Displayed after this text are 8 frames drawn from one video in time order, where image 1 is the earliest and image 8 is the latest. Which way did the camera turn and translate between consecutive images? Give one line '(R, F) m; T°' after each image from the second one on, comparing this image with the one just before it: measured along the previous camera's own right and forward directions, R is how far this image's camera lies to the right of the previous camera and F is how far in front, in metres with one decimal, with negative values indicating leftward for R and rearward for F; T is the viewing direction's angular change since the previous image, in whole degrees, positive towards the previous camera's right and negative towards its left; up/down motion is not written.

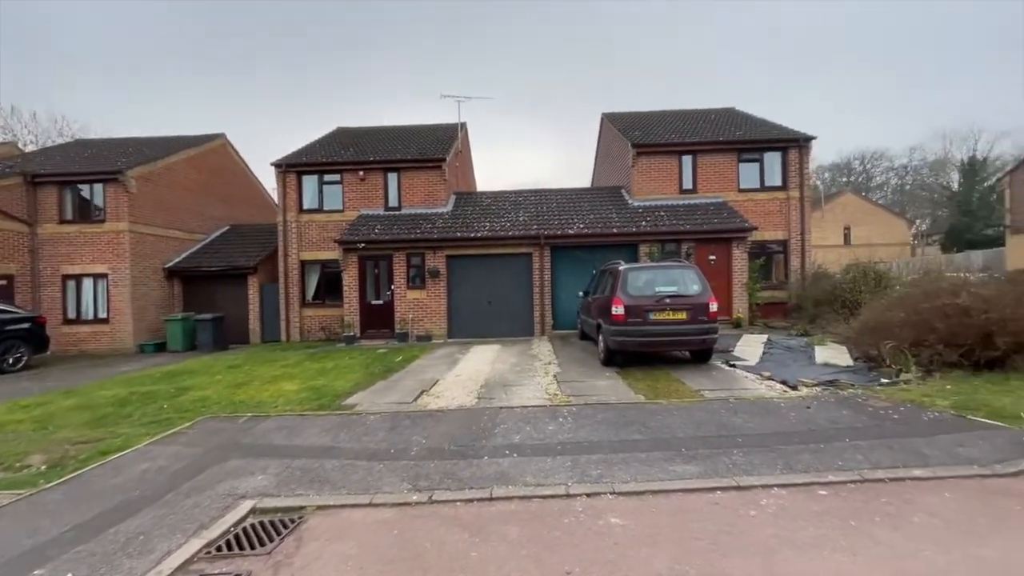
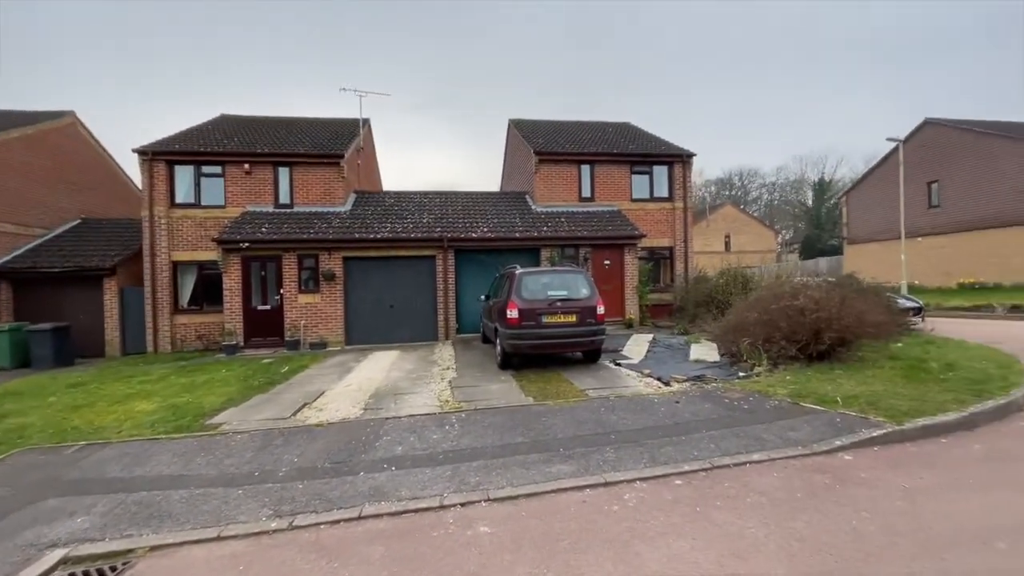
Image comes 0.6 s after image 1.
(+0.4, 0.0) m; +11°
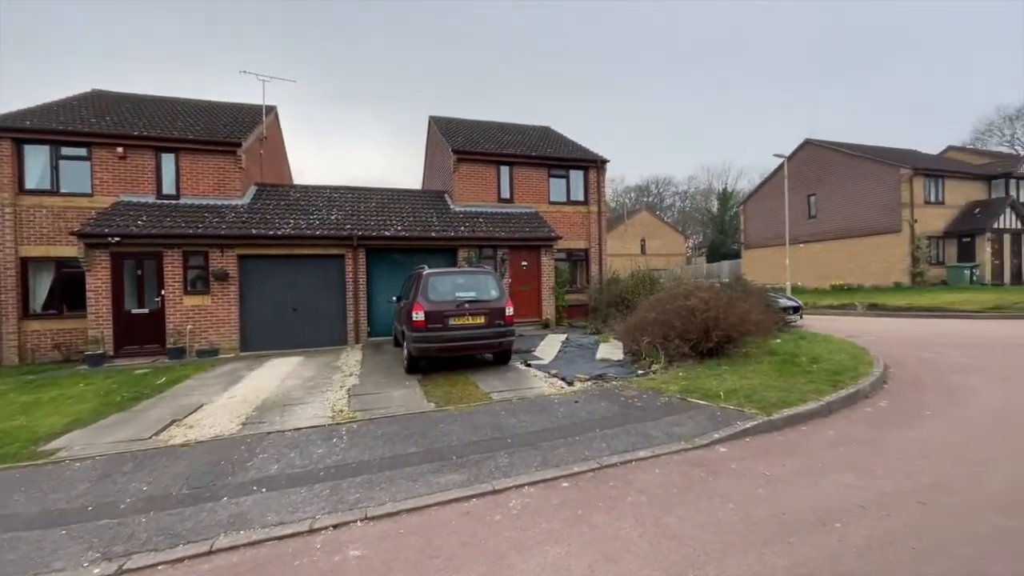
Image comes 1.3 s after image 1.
(+0.5, +0.2) m; +9°
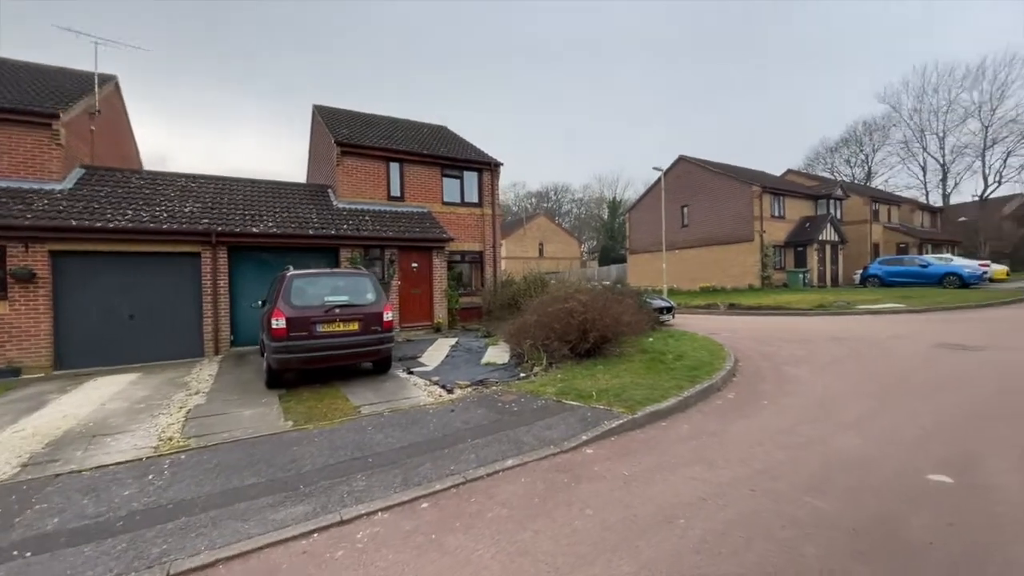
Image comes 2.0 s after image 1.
(+0.5, +0.3) m; +12°
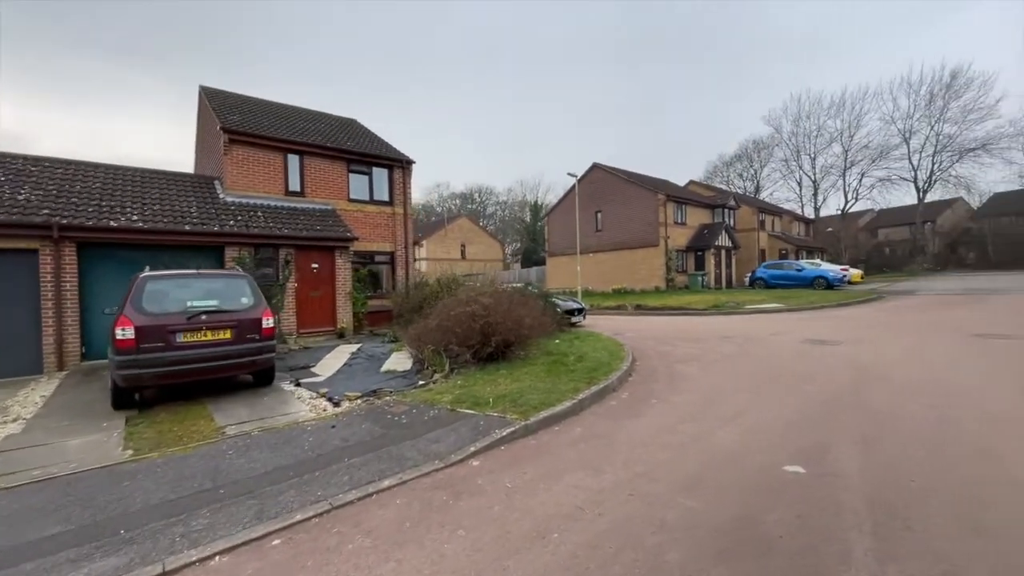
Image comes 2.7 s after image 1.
(+0.5, +0.3) m; +10°
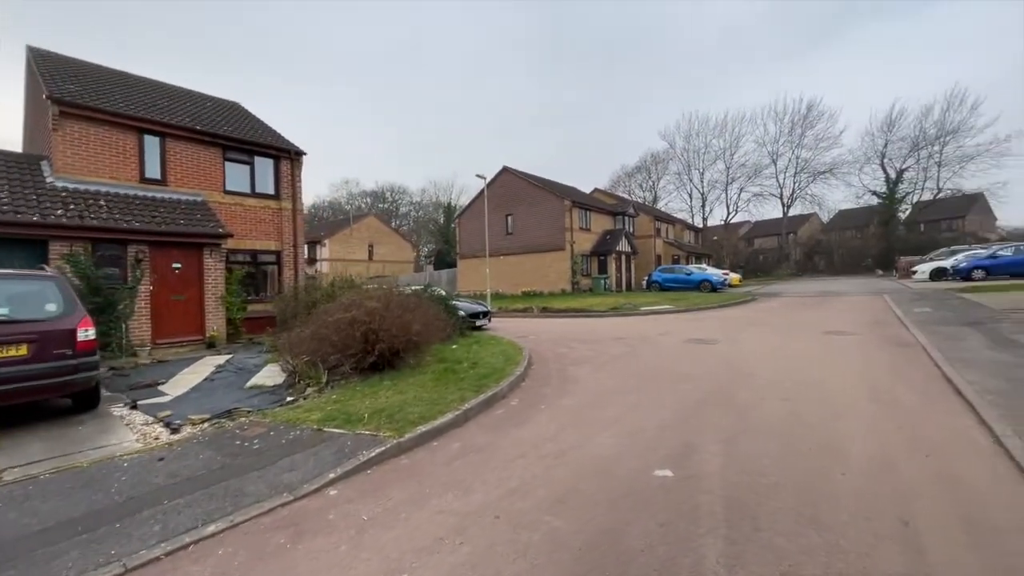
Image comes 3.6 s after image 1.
(+0.5, +0.4) m; +11°
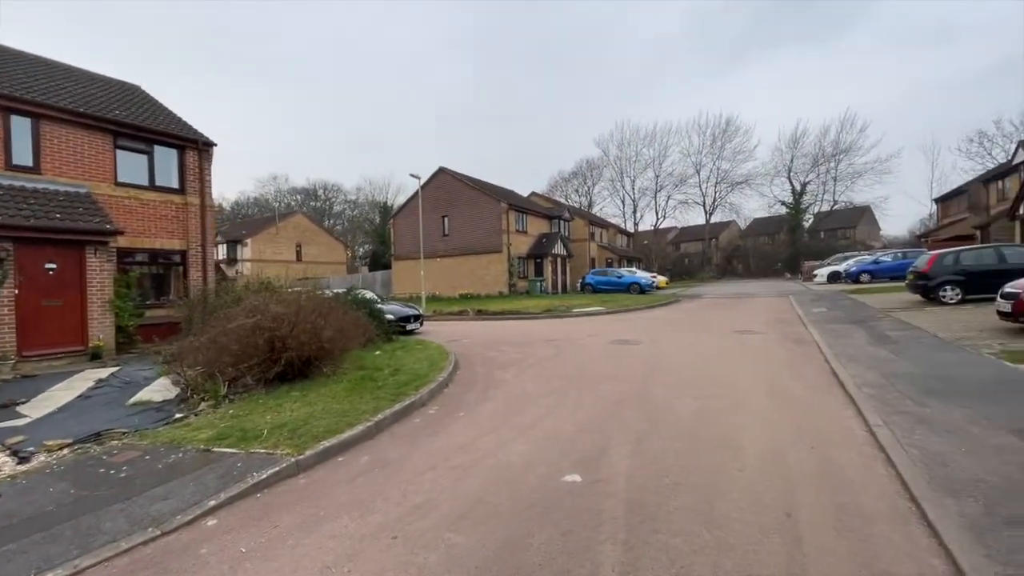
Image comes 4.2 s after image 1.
(+0.4, +0.1) m; +8°
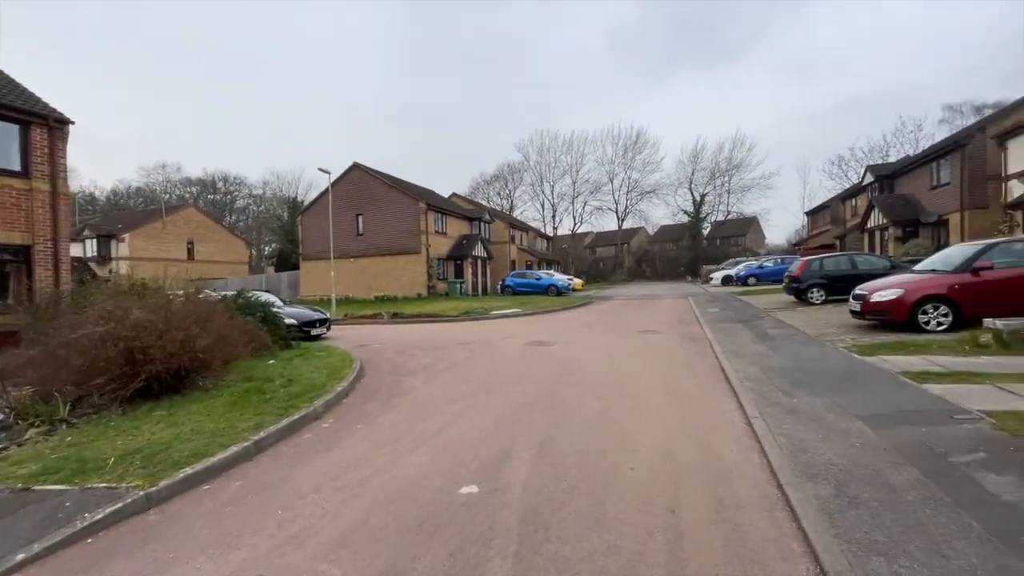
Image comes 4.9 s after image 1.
(+0.3, +0.2) m; +10°
